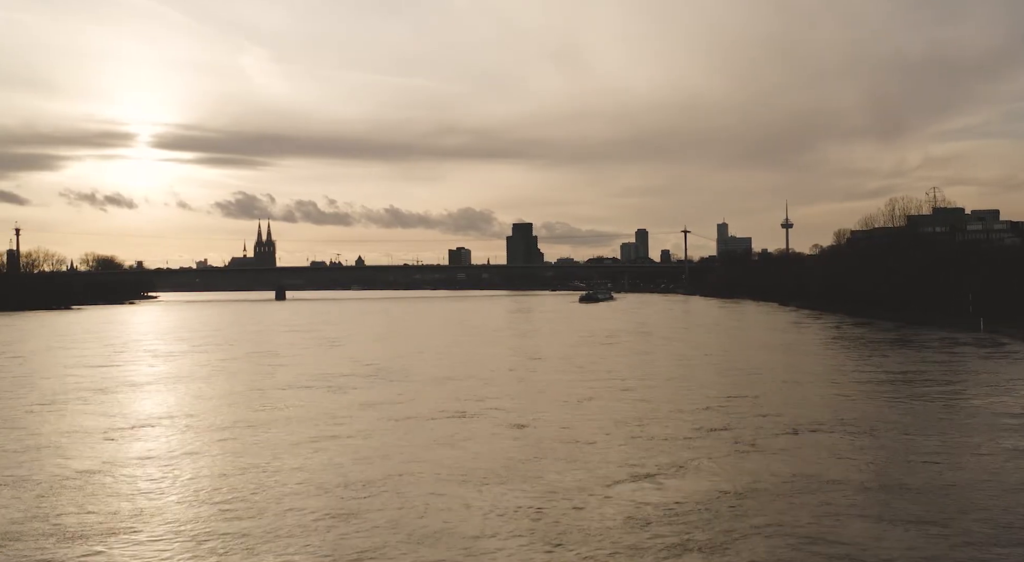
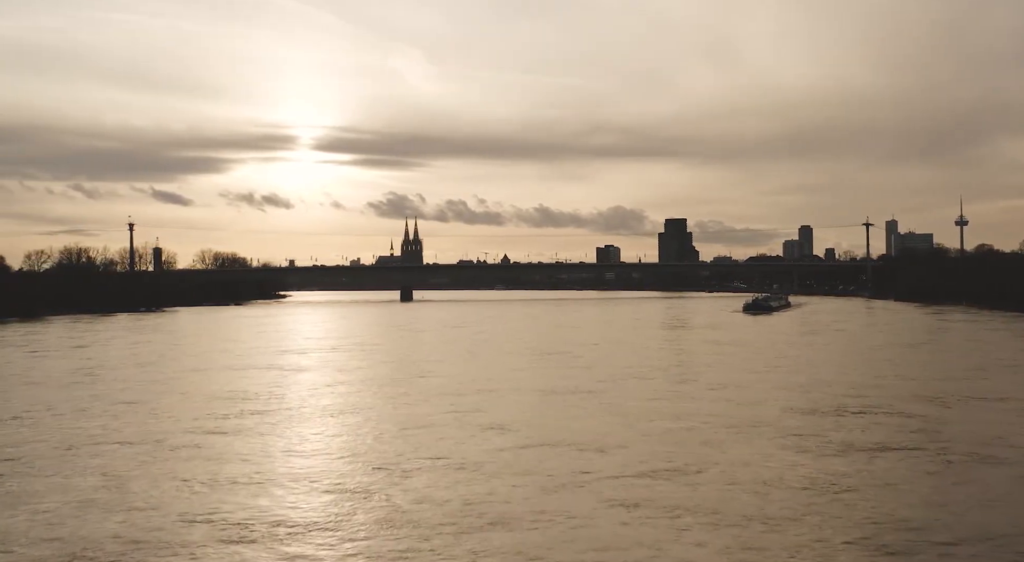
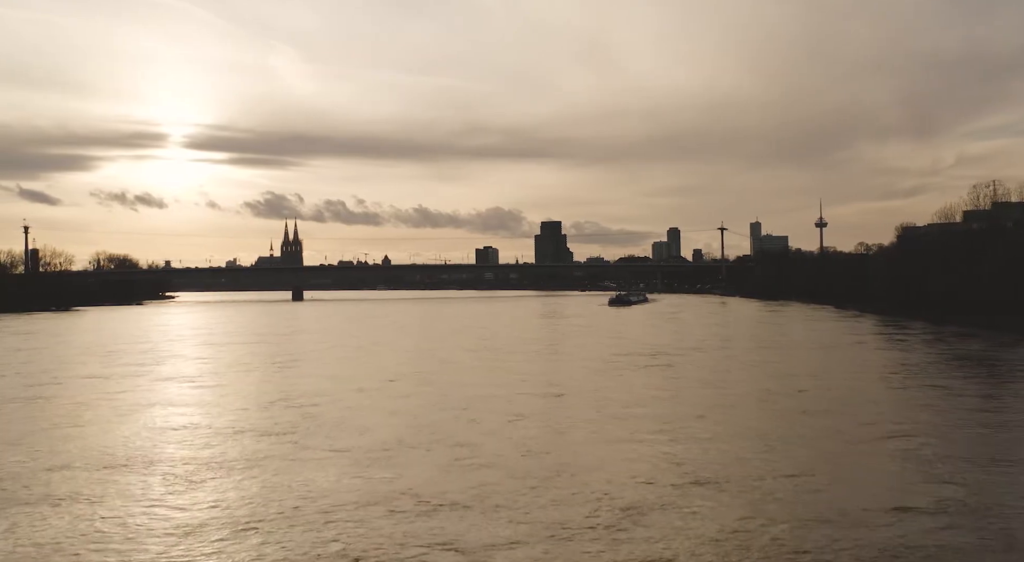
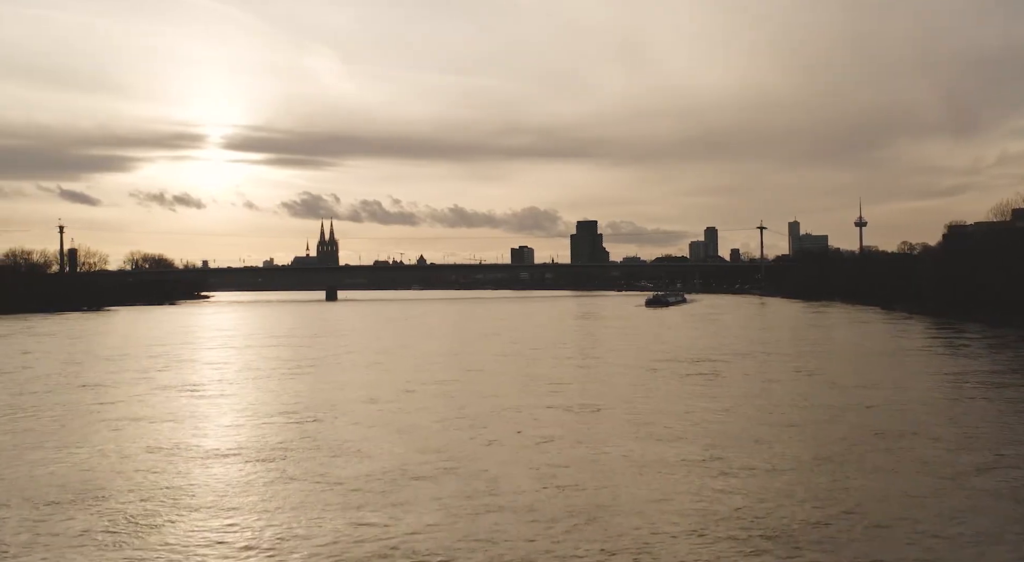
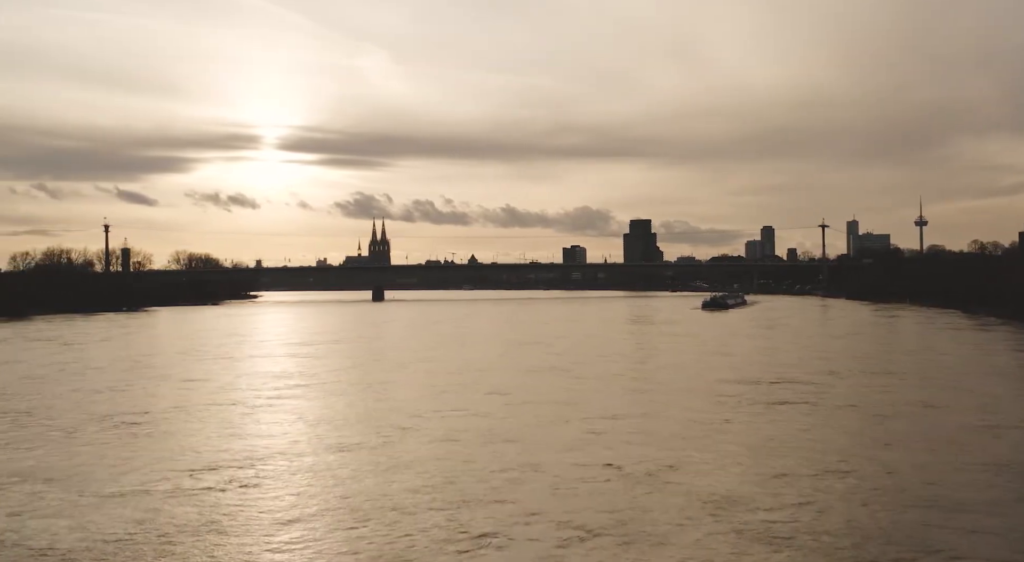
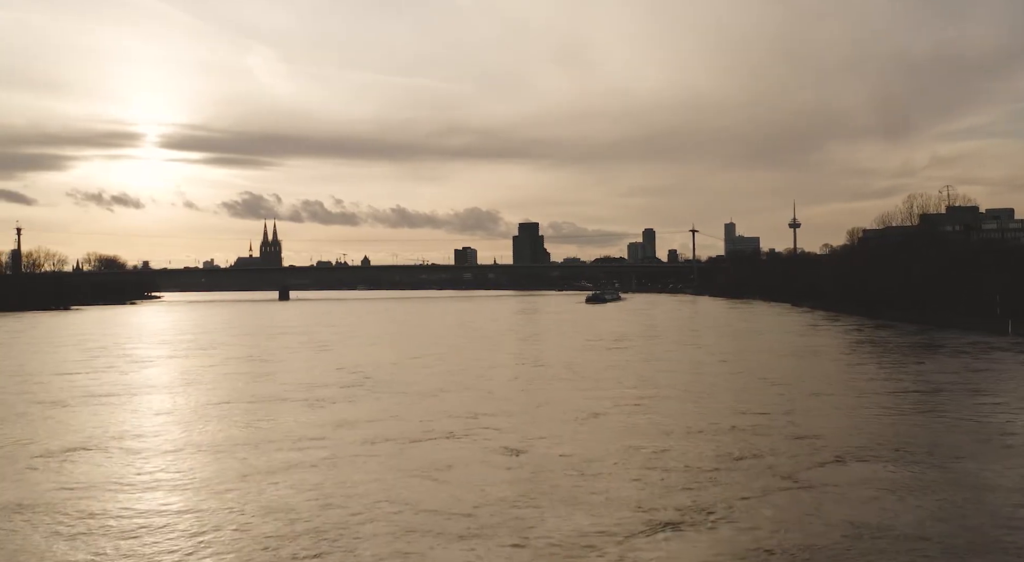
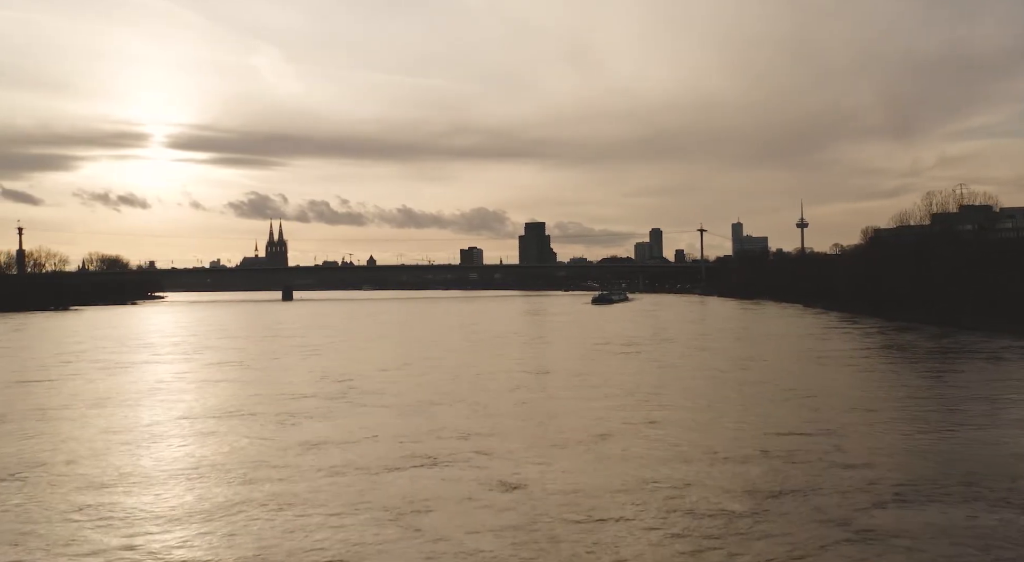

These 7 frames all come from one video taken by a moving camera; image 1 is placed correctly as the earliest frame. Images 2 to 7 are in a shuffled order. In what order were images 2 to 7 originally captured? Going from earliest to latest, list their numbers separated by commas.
6, 7, 3, 4, 5, 2
